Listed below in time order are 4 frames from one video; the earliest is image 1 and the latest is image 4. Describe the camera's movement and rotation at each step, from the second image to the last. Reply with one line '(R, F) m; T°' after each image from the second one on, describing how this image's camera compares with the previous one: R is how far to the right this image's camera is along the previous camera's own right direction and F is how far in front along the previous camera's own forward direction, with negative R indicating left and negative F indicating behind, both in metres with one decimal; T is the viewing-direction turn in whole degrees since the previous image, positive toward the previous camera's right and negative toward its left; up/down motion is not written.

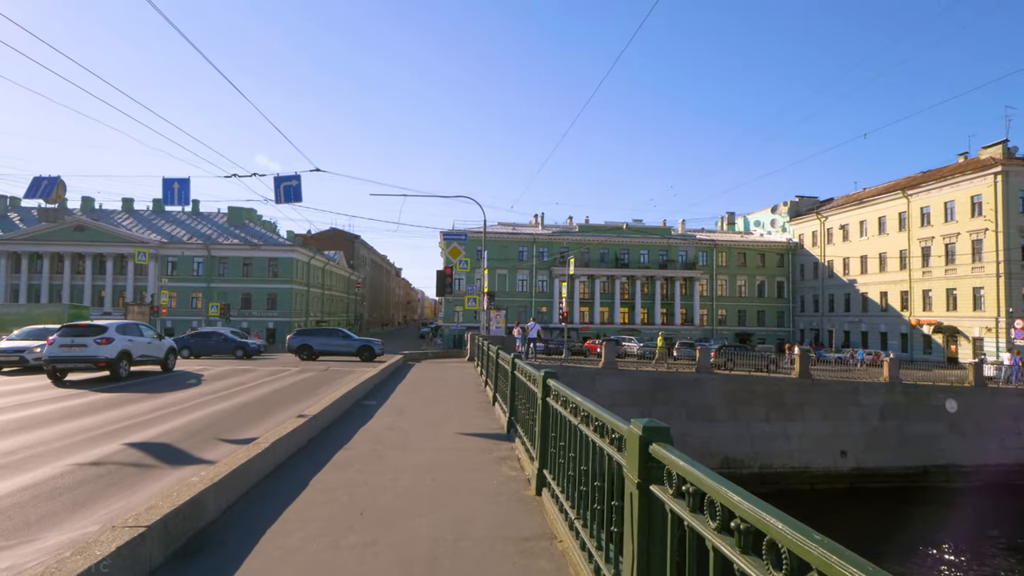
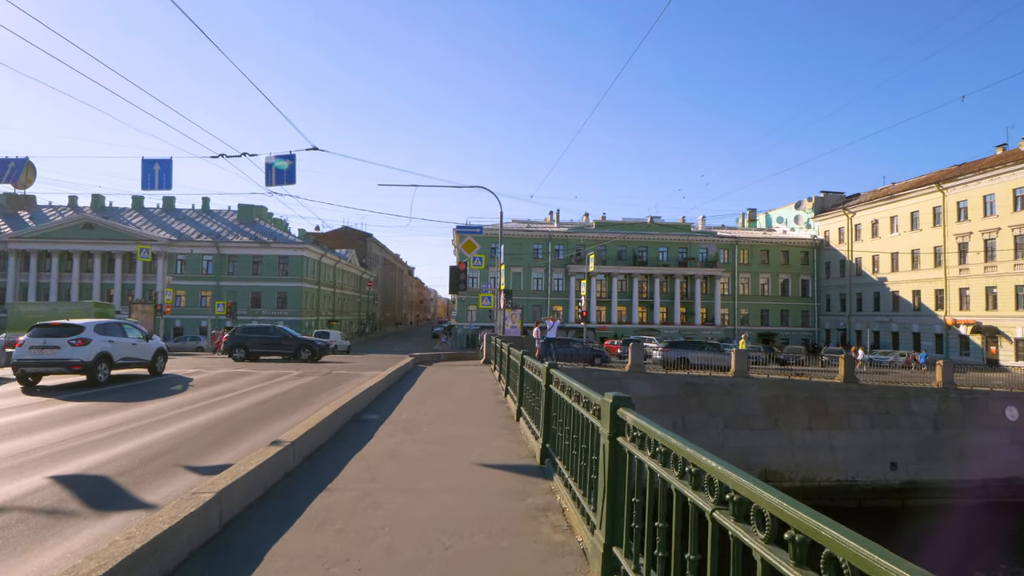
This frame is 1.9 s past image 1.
(-0.2, +1.9) m; -1°
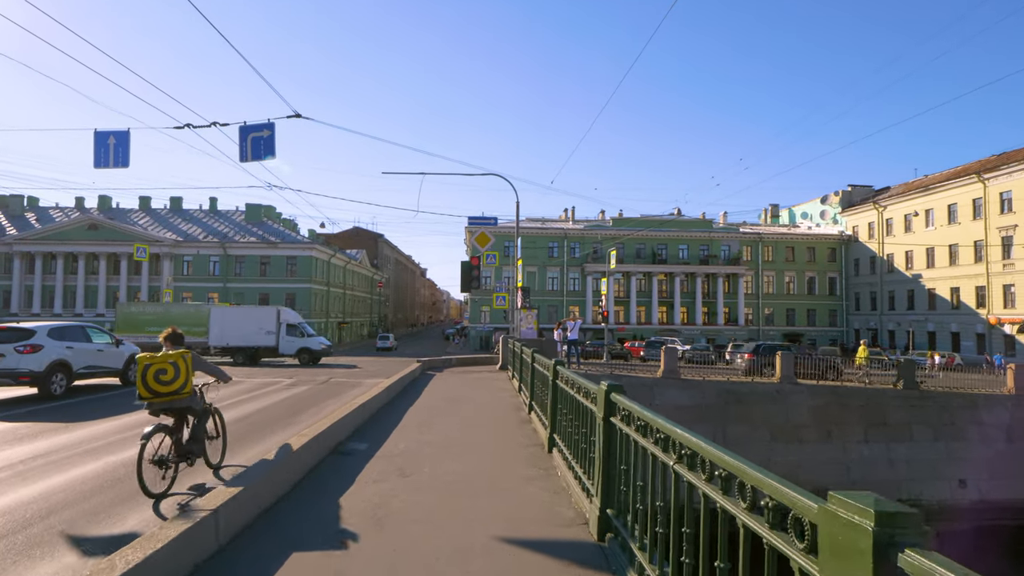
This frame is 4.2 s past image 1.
(-0.2, +2.3) m; -1°
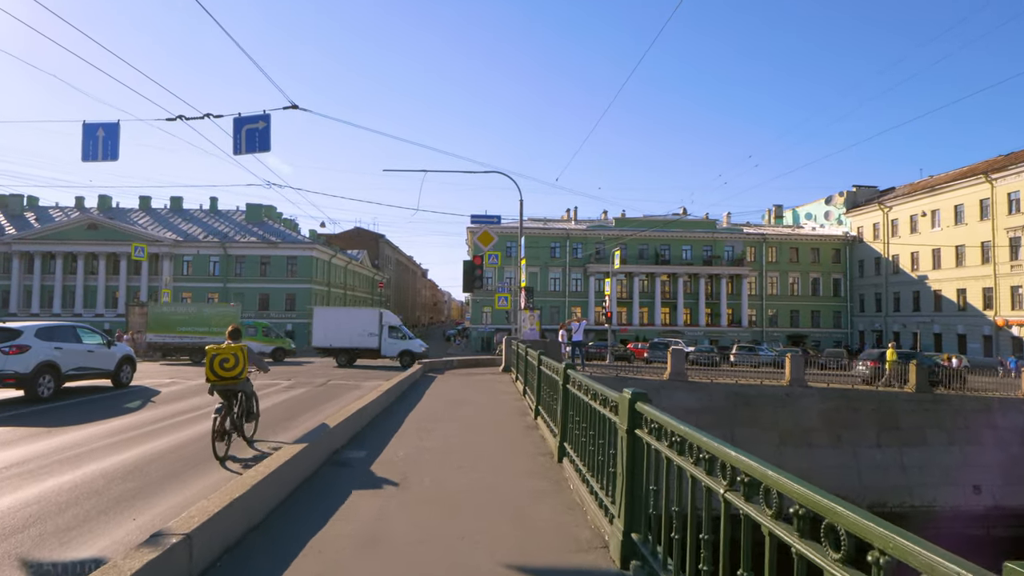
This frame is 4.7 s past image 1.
(-0.1, +0.5) m; 0°
